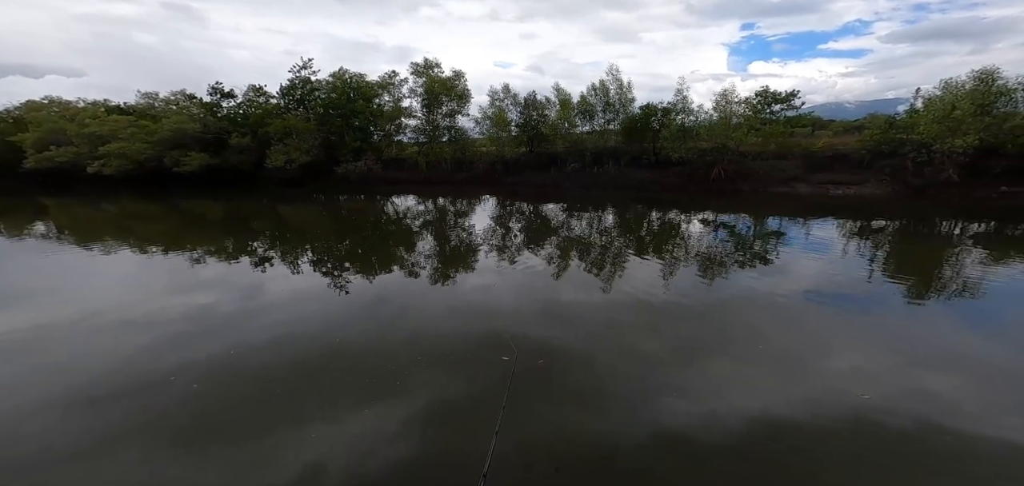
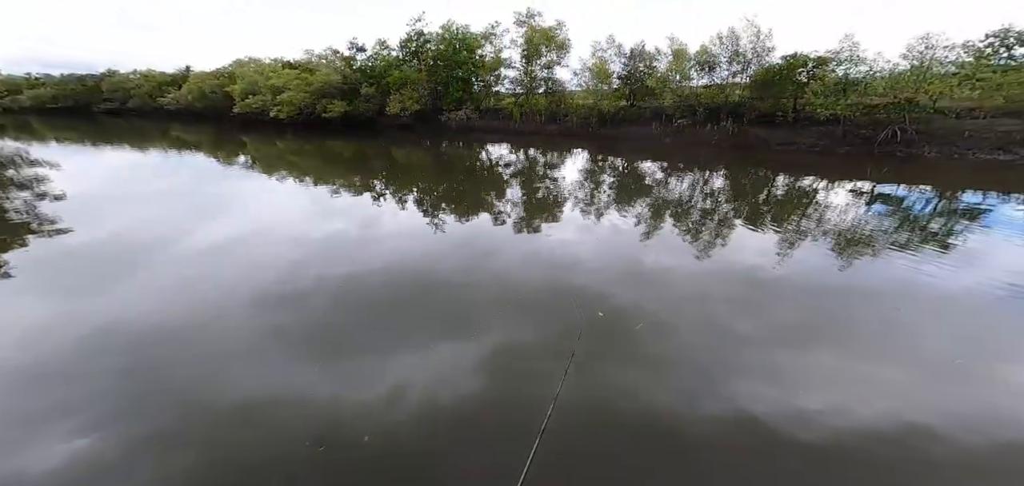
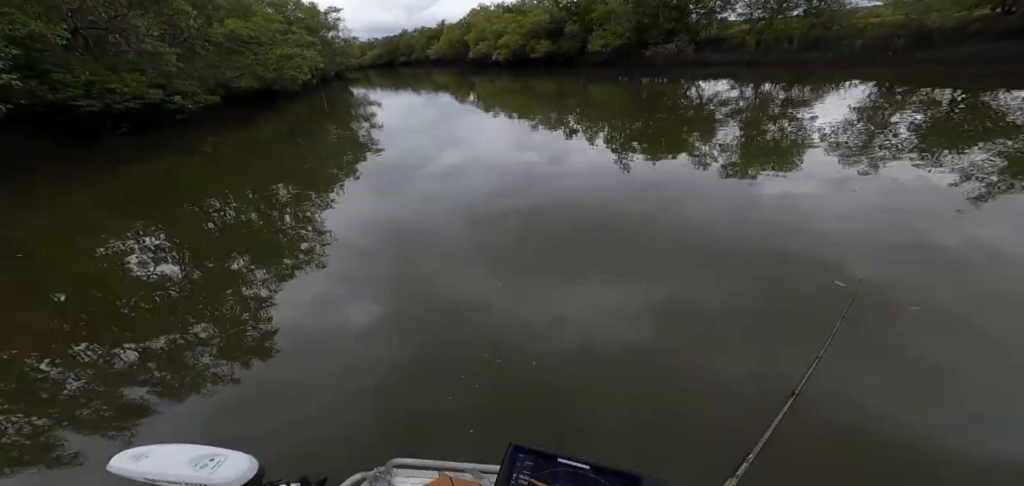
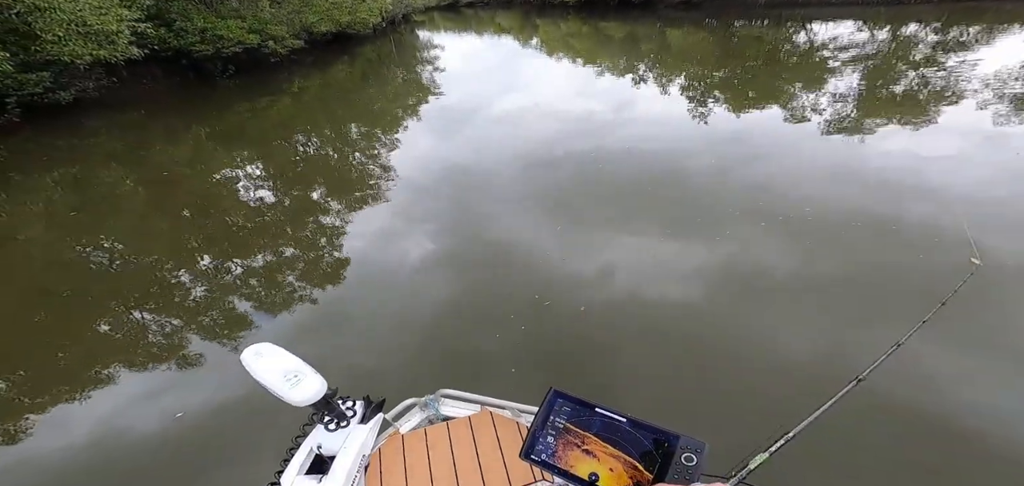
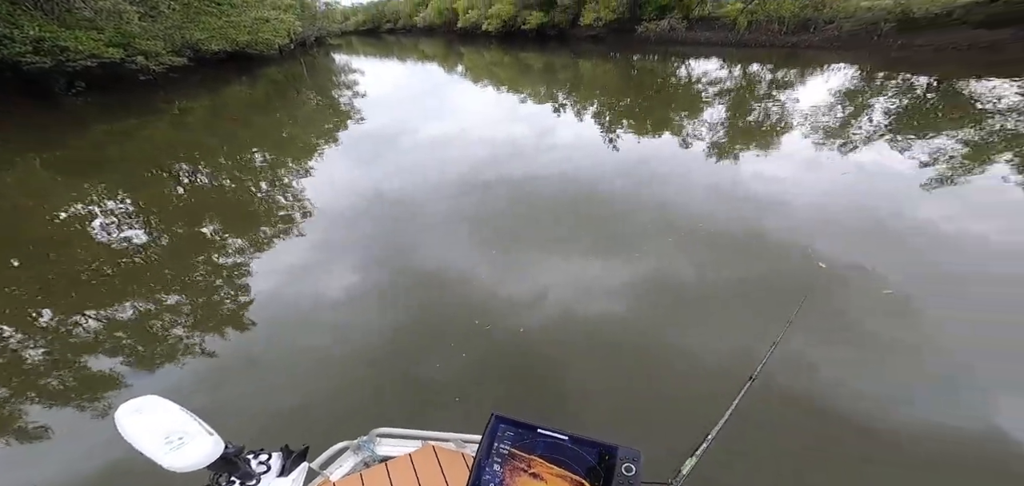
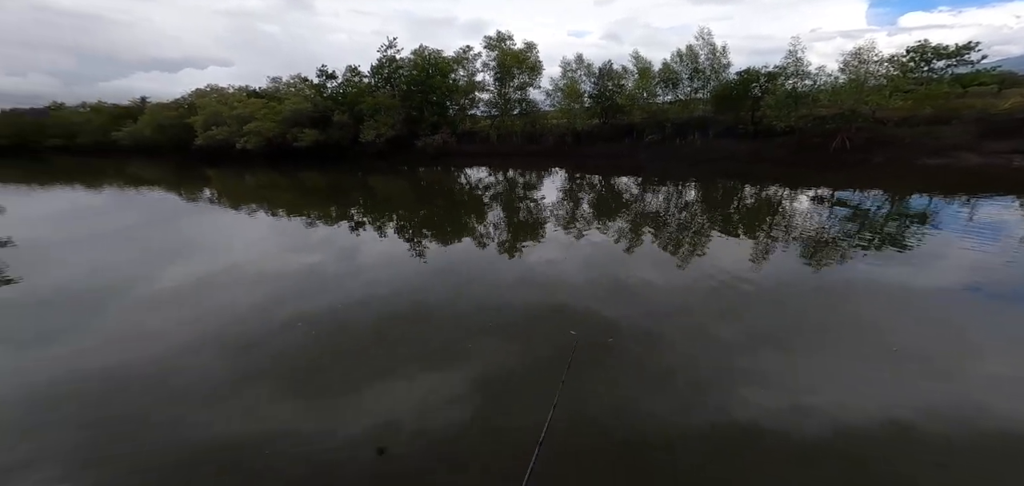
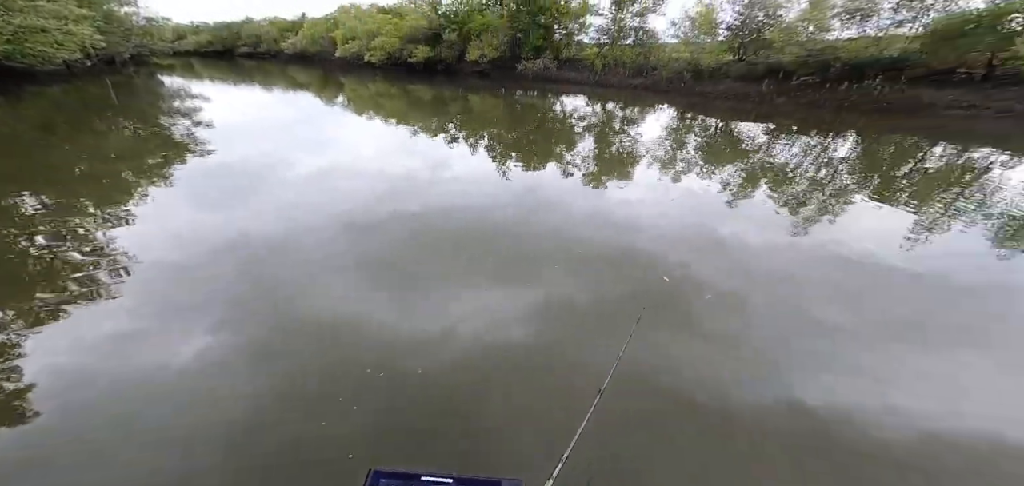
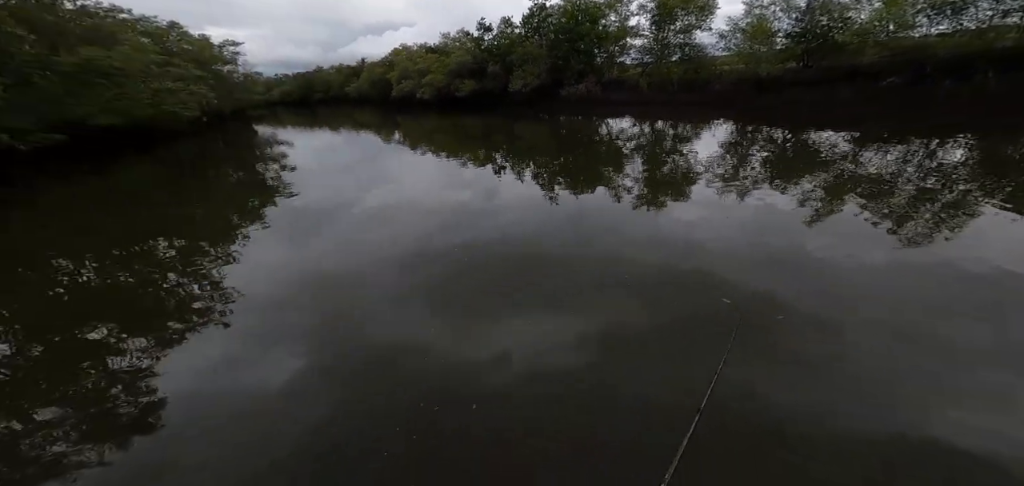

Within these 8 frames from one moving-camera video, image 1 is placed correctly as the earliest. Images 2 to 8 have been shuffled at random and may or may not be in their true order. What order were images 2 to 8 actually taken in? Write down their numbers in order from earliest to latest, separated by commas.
6, 8, 3, 4, 5, 7, 2
